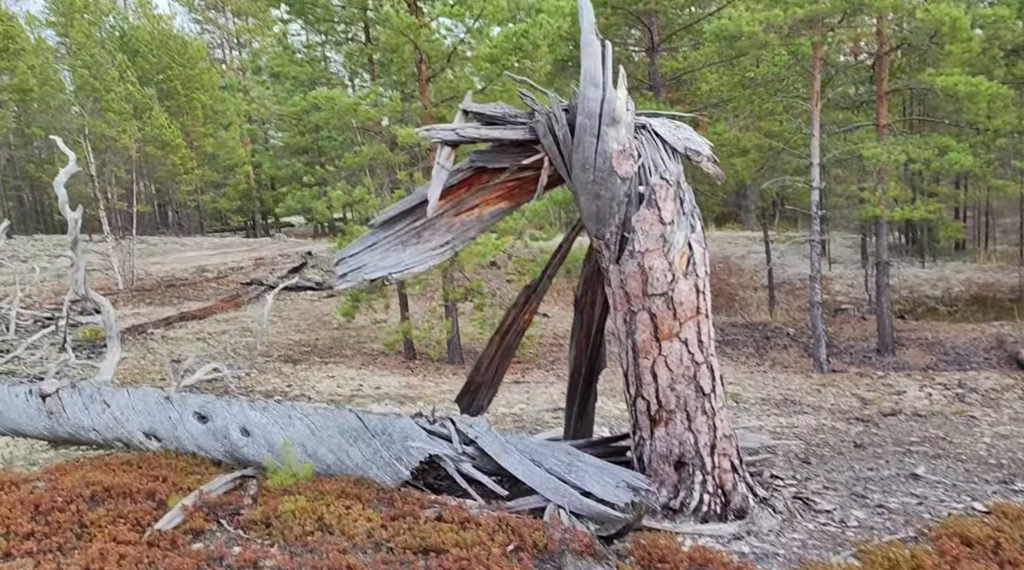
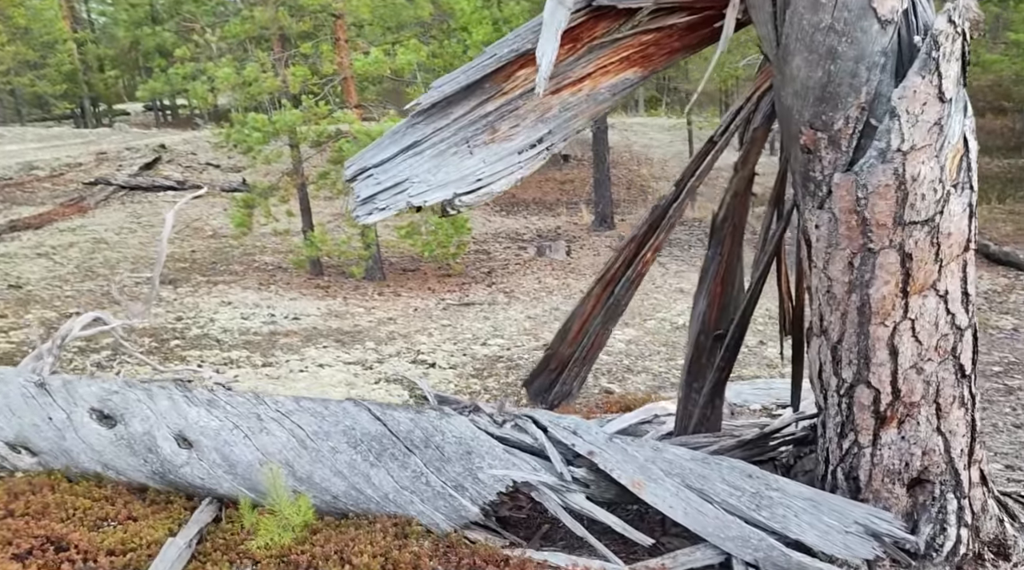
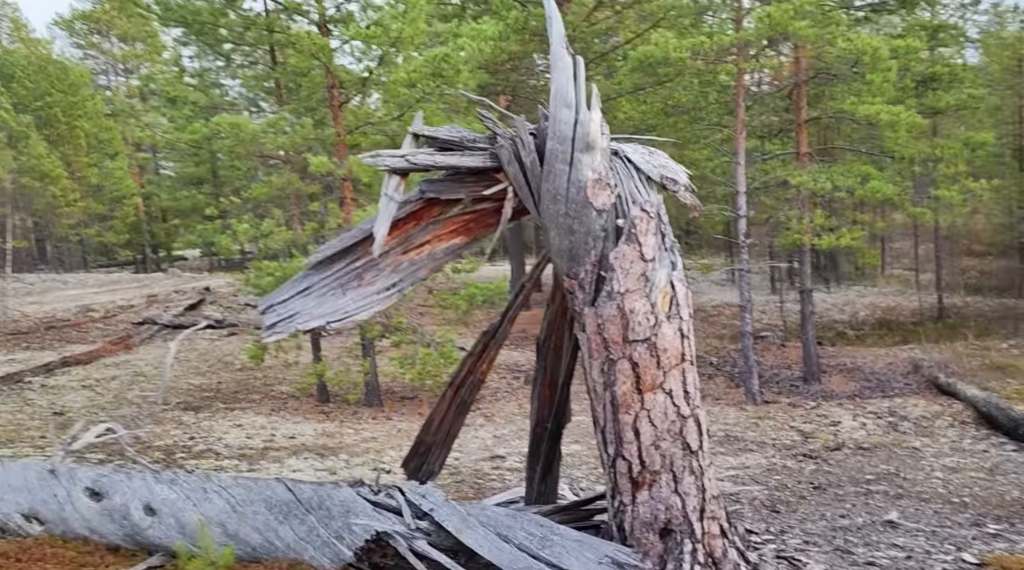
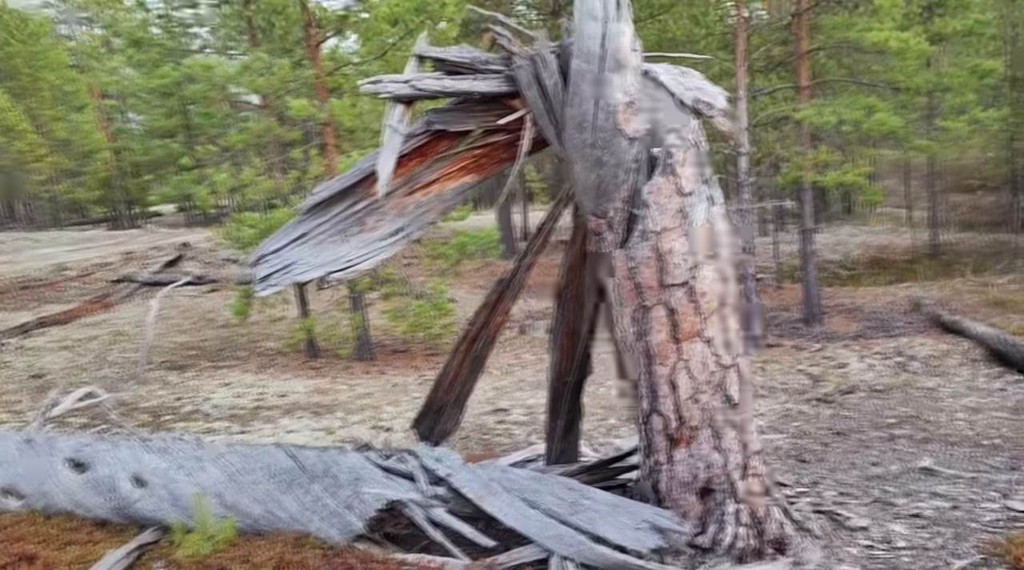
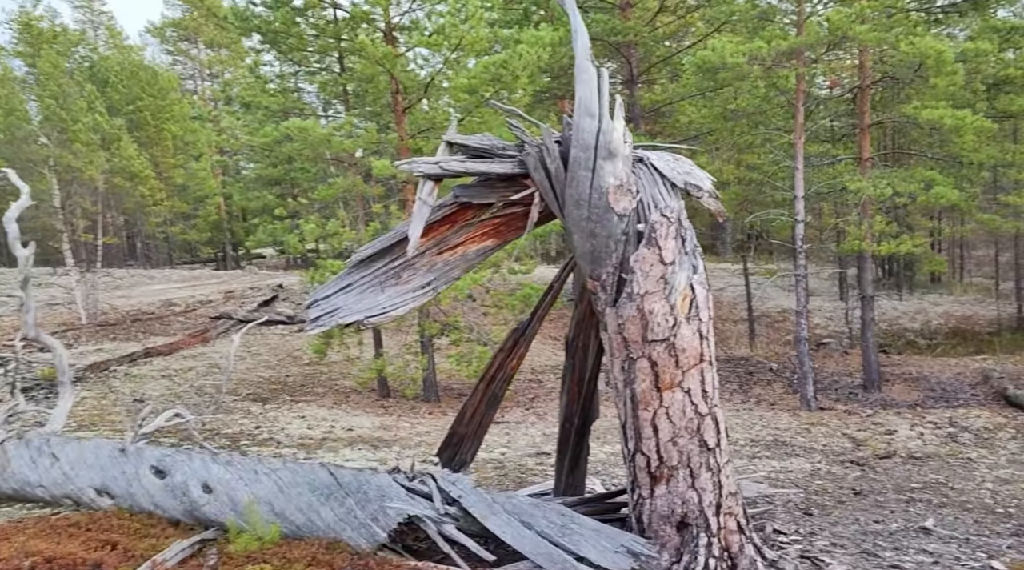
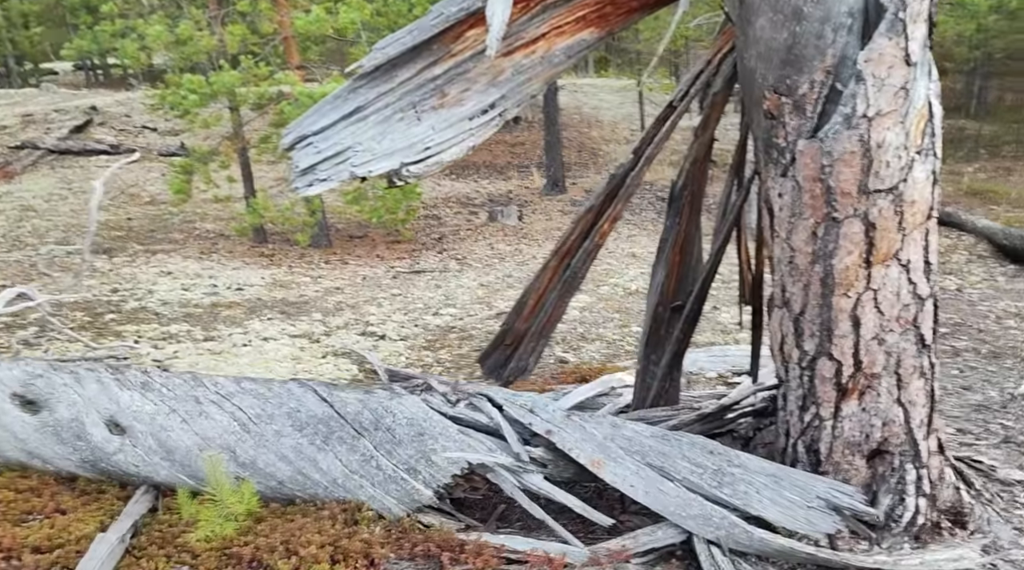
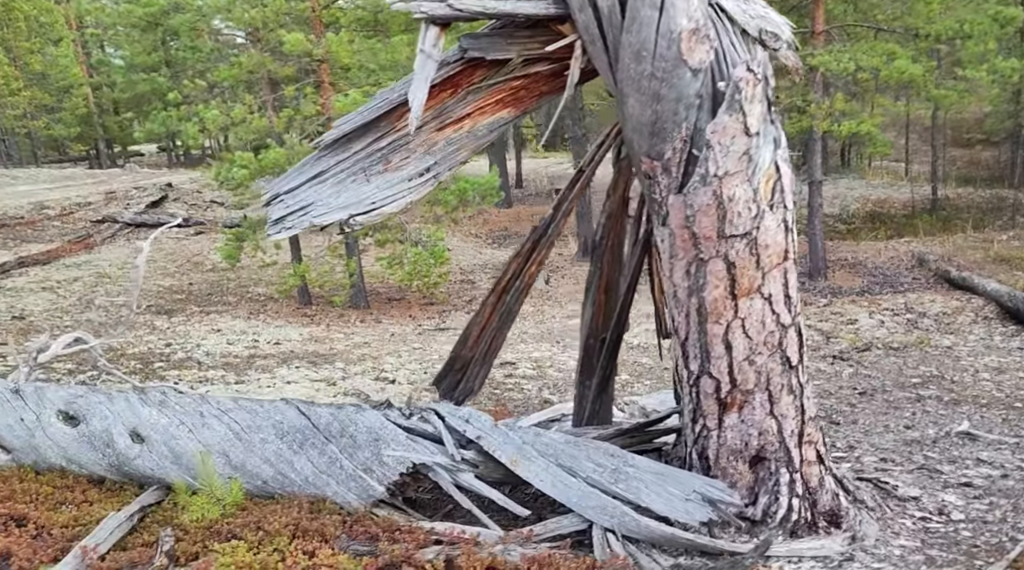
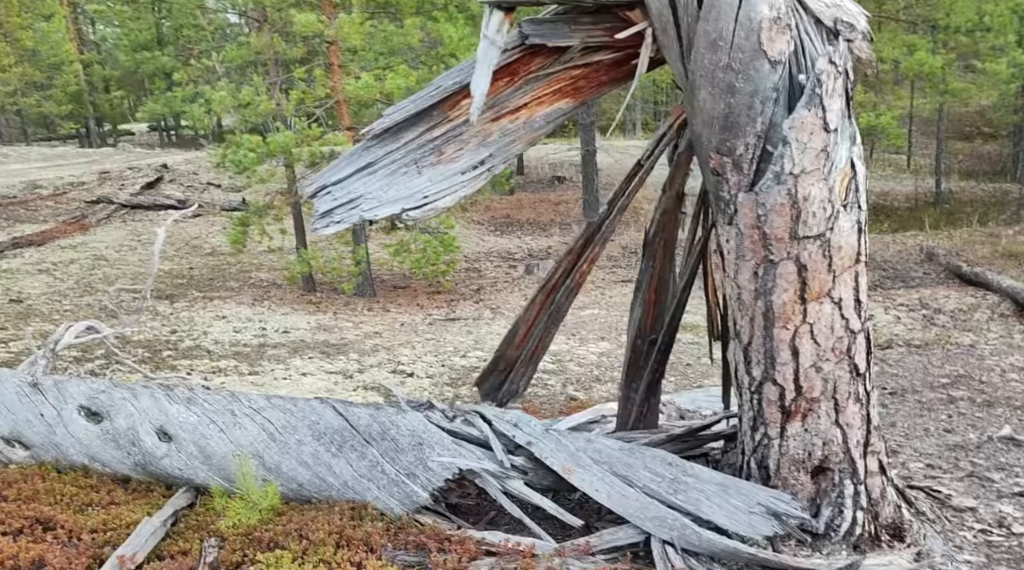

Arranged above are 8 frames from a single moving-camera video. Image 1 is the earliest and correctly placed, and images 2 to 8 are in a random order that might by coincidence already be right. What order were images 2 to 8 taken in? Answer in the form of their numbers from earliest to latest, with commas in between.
5, 3, 4, 7, 8, 2, 6
